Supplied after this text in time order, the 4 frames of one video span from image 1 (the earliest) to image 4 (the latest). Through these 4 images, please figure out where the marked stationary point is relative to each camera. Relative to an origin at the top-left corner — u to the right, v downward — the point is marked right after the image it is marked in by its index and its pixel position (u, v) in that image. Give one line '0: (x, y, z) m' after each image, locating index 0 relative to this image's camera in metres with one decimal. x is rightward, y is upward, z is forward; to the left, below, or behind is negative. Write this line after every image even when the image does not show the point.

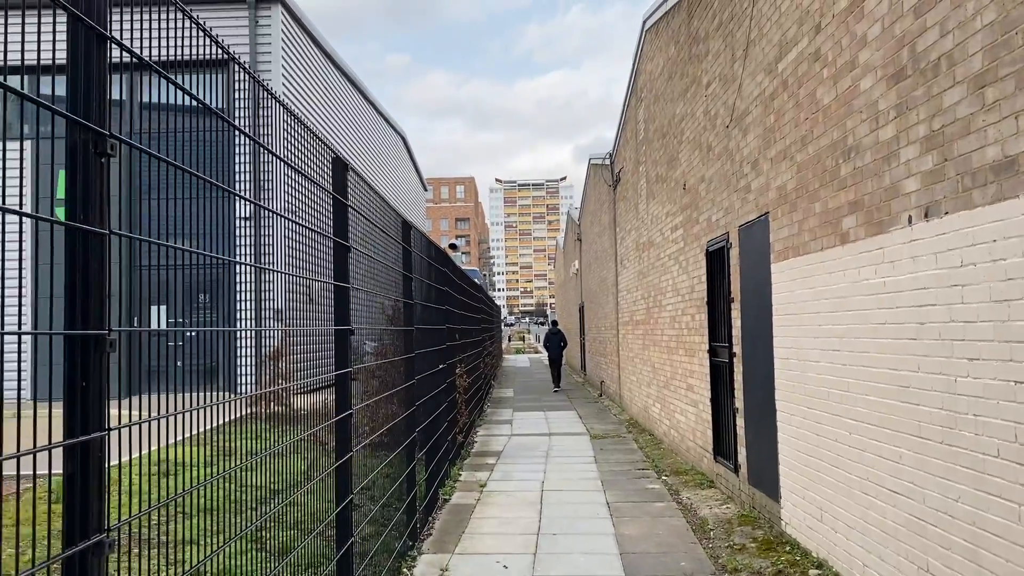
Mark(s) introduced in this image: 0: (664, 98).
0: (+1.5, +1.8, +8.3) m
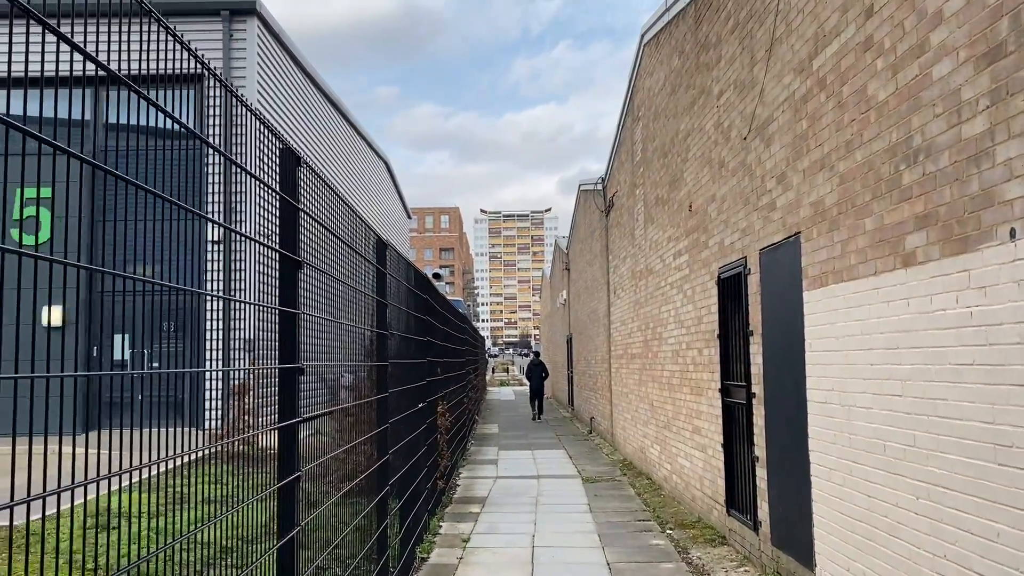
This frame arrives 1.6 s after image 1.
0: (+1.4, +1.5, +7.7) m
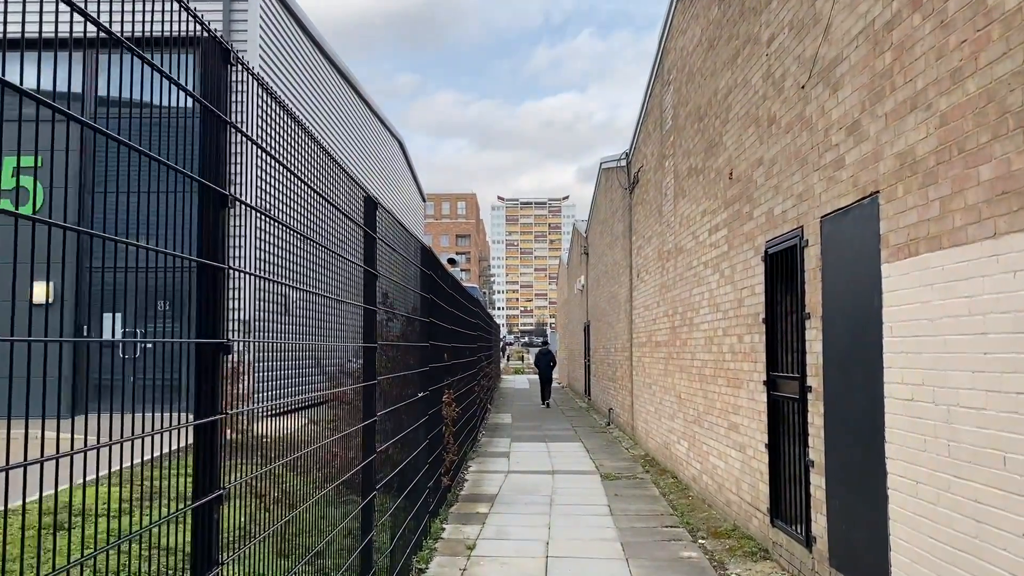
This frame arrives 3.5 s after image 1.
0: (+1.5, +1.7, +6.9) m
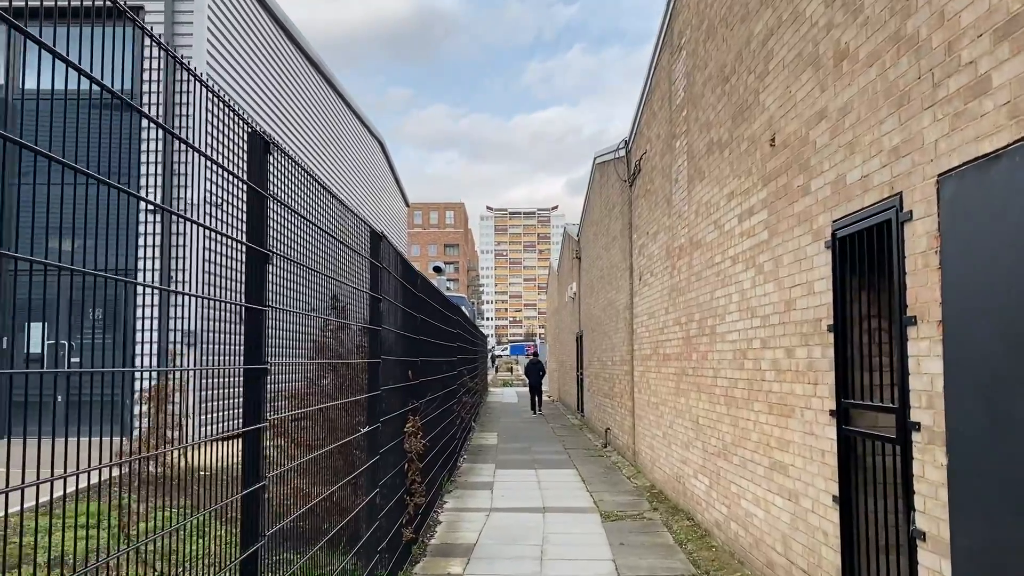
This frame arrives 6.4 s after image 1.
0: (+1.4, +1.7, +5.6) m
